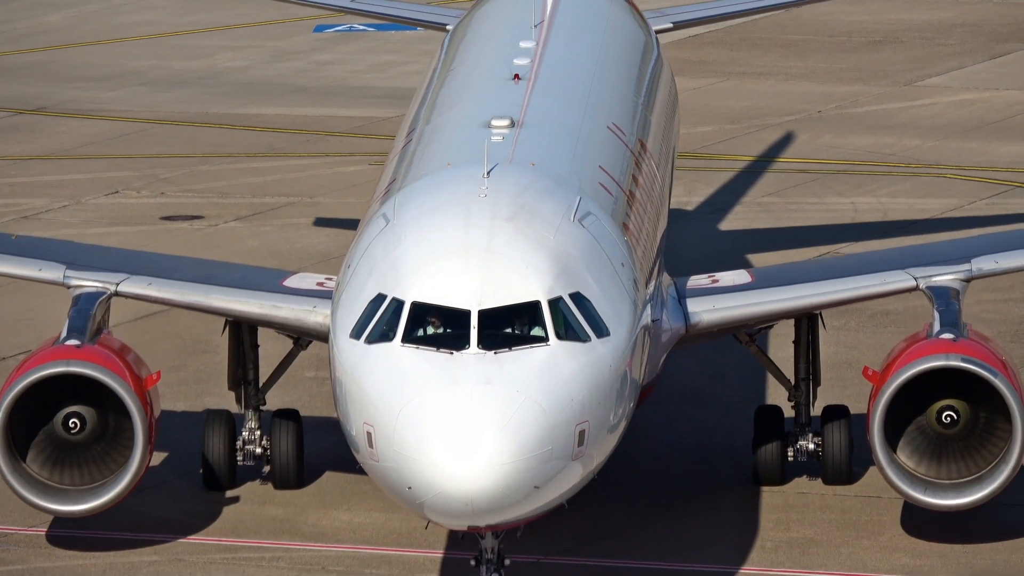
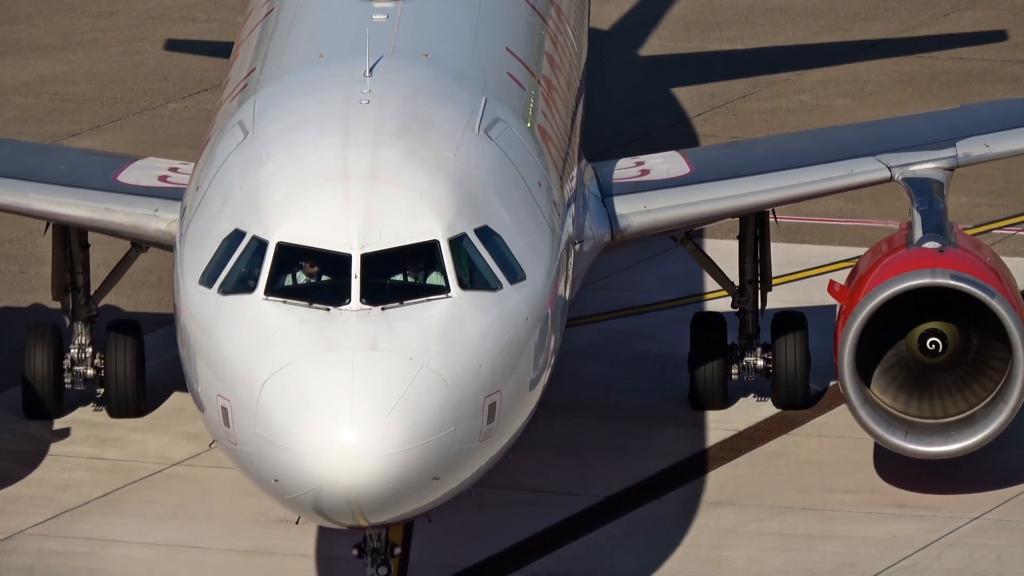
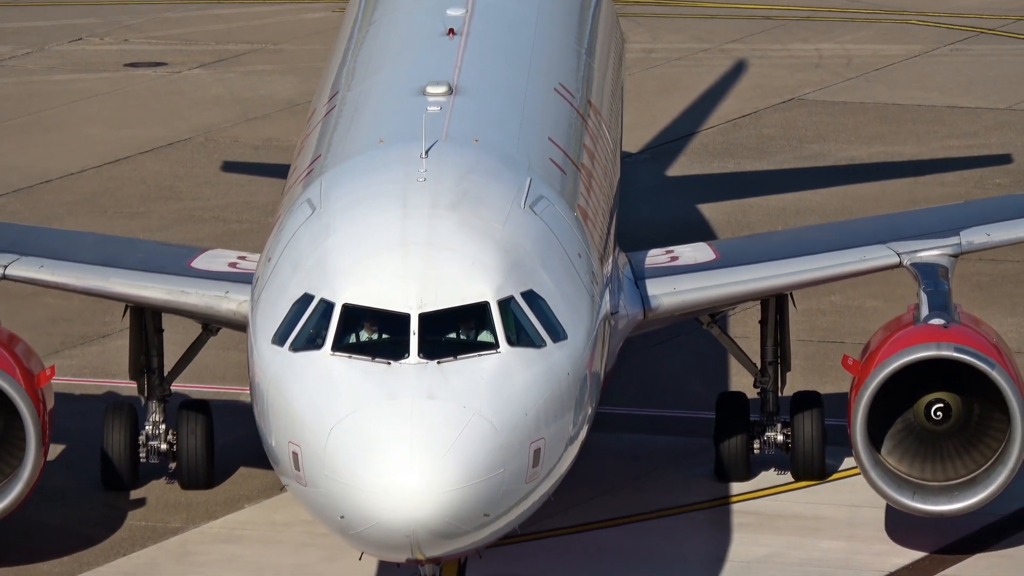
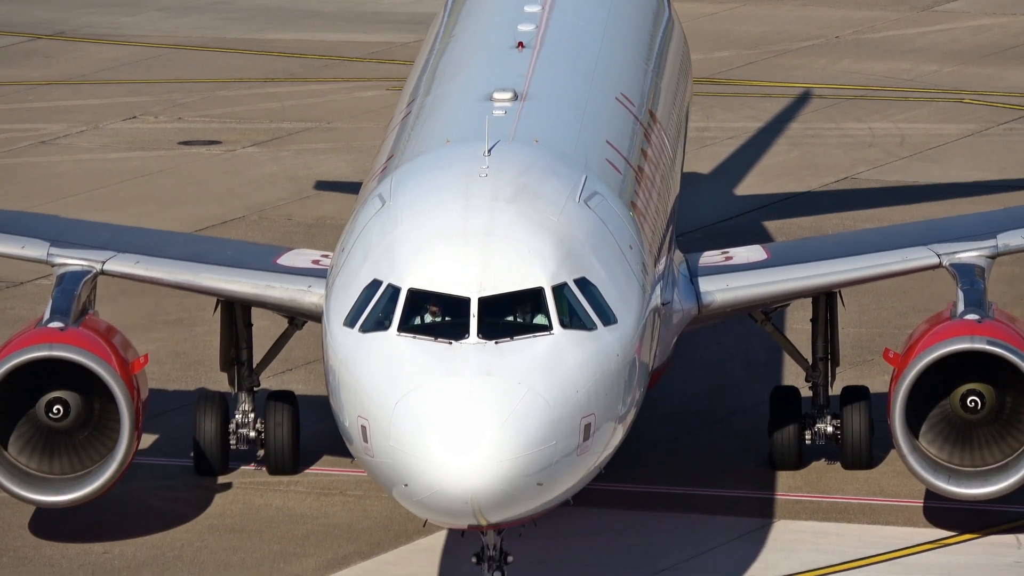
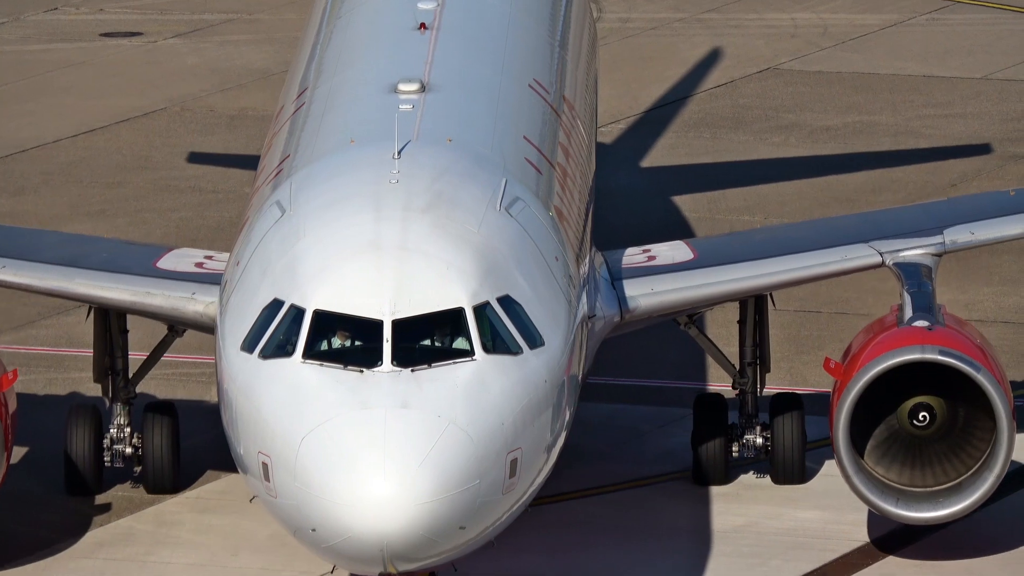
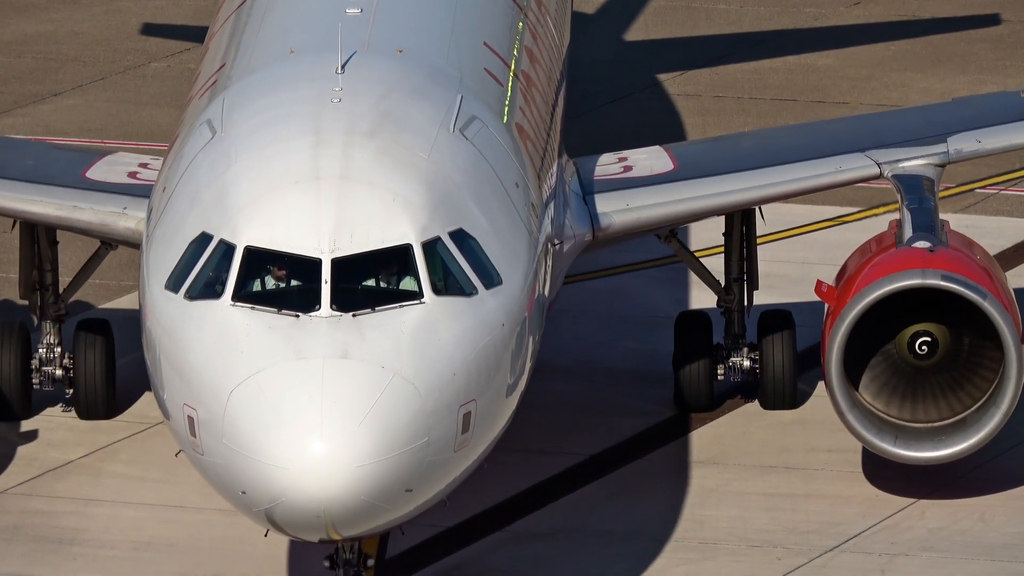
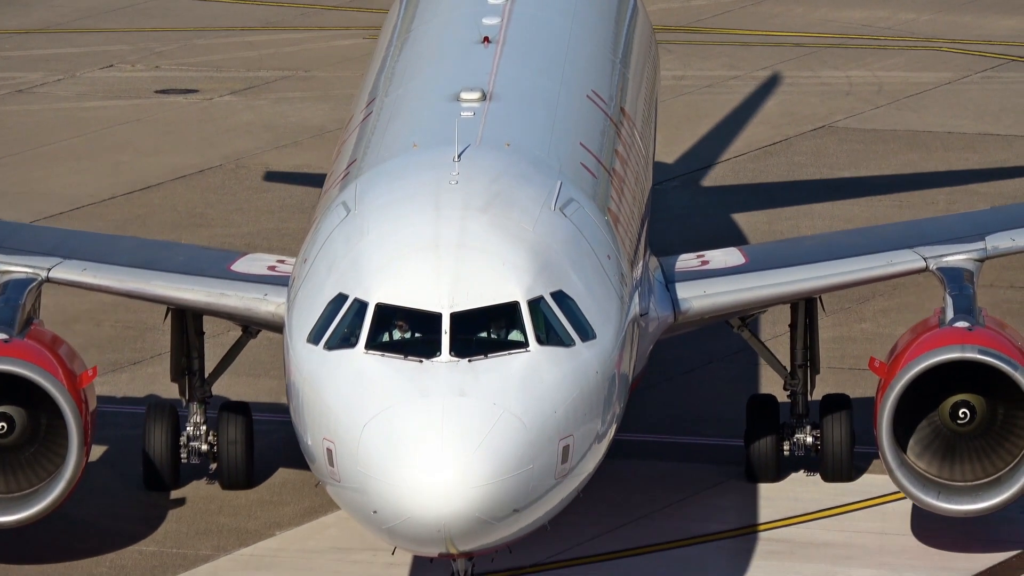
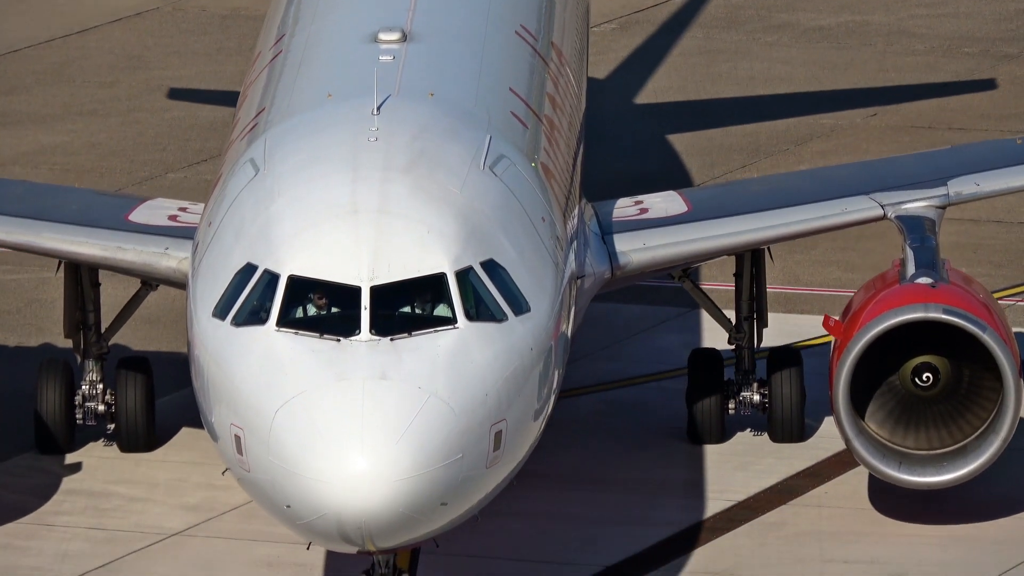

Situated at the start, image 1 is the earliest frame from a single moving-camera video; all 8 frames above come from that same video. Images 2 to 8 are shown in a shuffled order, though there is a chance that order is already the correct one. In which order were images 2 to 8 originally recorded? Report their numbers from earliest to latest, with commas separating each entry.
4, 7, 3, 5, 8, 2, 6
